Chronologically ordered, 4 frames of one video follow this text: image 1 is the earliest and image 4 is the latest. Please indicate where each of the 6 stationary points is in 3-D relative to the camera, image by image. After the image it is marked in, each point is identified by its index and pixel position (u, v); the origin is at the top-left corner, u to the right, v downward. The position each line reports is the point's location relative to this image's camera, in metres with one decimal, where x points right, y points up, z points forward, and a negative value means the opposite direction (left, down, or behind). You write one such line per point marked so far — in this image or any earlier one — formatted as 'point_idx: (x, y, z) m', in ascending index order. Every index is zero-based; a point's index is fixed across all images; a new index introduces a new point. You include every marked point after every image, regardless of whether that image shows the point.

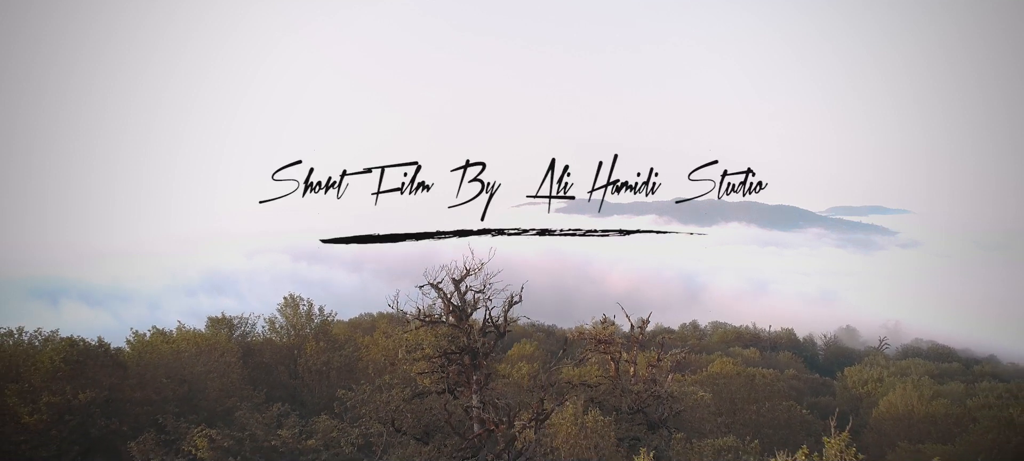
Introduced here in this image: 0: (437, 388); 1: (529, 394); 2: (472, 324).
0: (-2.0, -4.1, +14.4) m
1: (+0.5, -4.7, +15.9) m
2: (-1.0, -2.4, +14.4) m
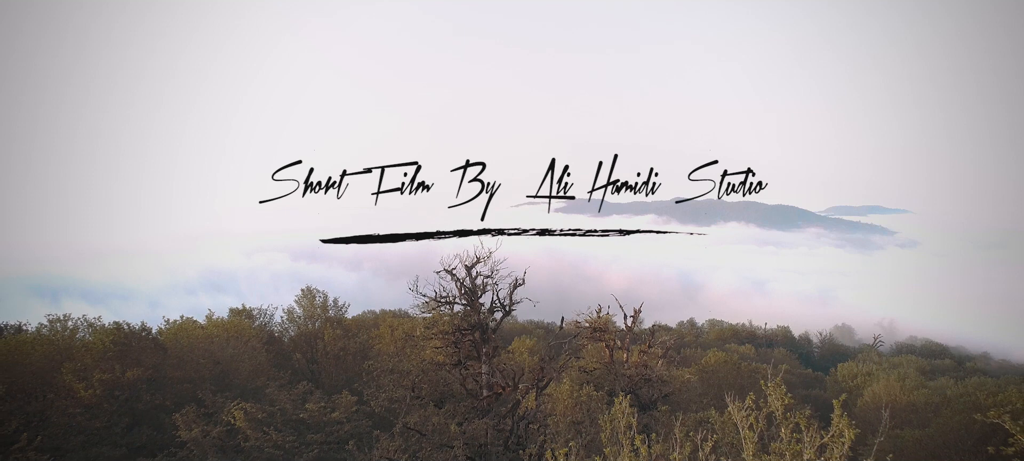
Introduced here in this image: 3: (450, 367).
0: (-1.9, -3.9, +16.7) m
1: (+0.6, -4.5, +18.2) m
2: (-0.9, -2.2, +16.7) m
3: (-1.9, -4.1, +16.7) m
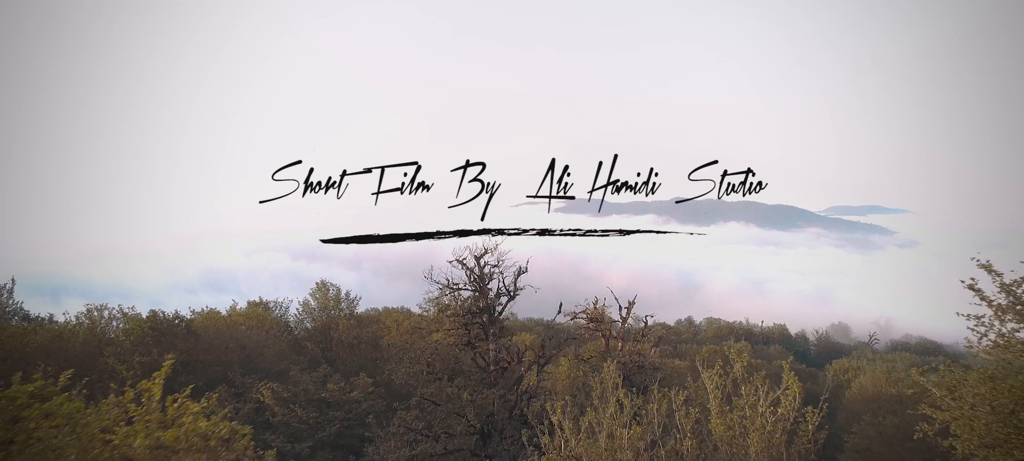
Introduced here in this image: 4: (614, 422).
0: (-1.7, -3.7, +18.8) m
1: (+0.7, -4.3, +20.2) m
2: (-0.8, -2.0, +18.8) m
3: (-1.7, -3.9, +18.7) m
4: (+2.2, -4.1, +11.9) m
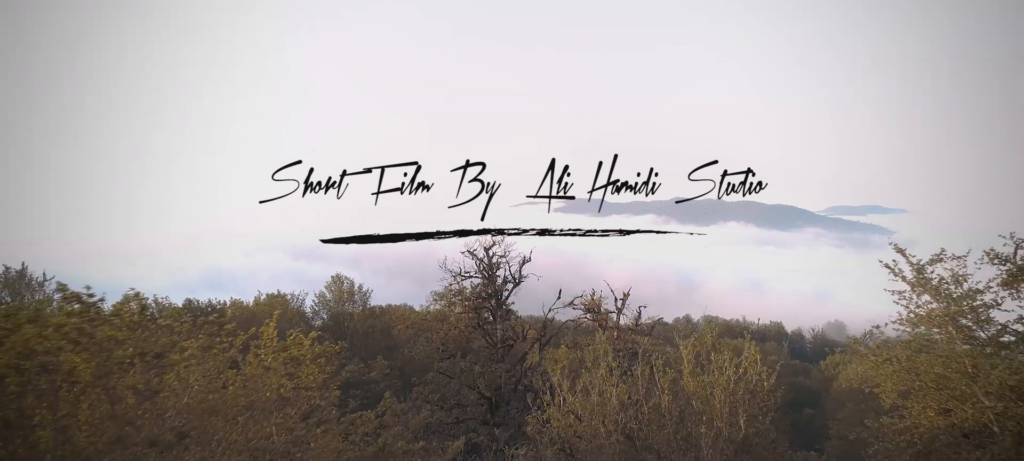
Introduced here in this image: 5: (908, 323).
0: (-1.5, -3.5, +21.2) m
1: (+0.9, -4.1, +22.6) m
2: (-0.6, -1.8, +21.2) m
3: (-1.6, -3.7, +21.1) m
4: (+2.4, -3.9, +14.3) m
5: (+9.3, -2.2, +13.0) m
